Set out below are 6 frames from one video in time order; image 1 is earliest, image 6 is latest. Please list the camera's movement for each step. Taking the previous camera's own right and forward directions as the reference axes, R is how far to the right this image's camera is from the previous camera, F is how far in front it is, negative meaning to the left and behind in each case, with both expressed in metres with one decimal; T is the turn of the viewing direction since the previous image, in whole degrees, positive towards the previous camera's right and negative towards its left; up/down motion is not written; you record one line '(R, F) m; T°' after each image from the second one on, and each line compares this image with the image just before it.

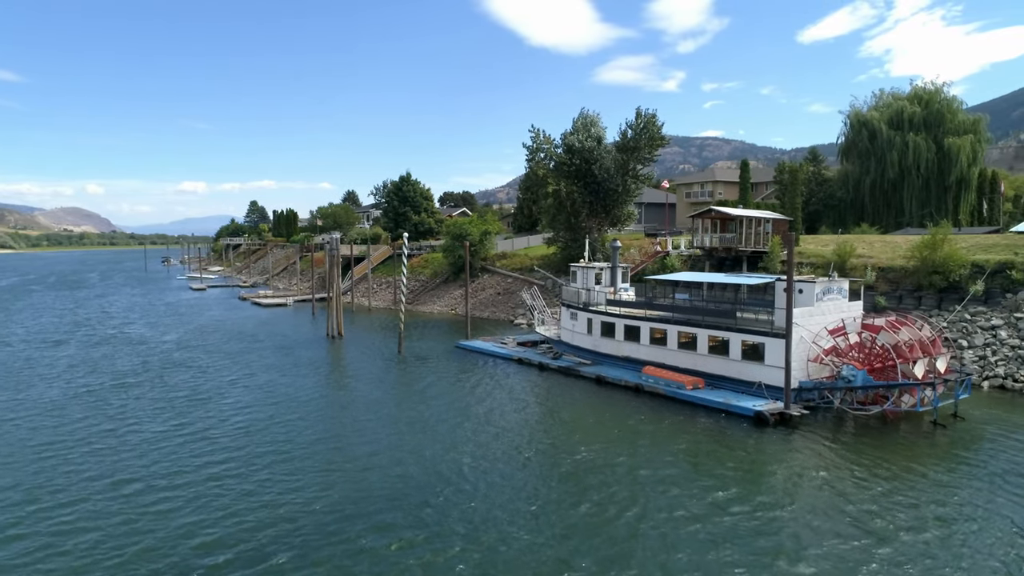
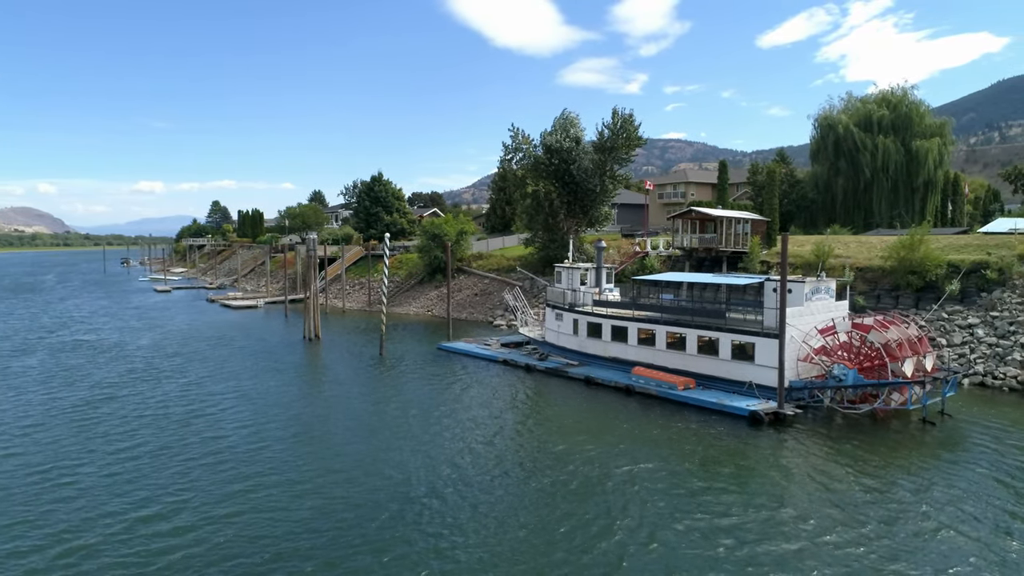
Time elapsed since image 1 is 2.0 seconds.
(-0.9, +0.6) m; +3°
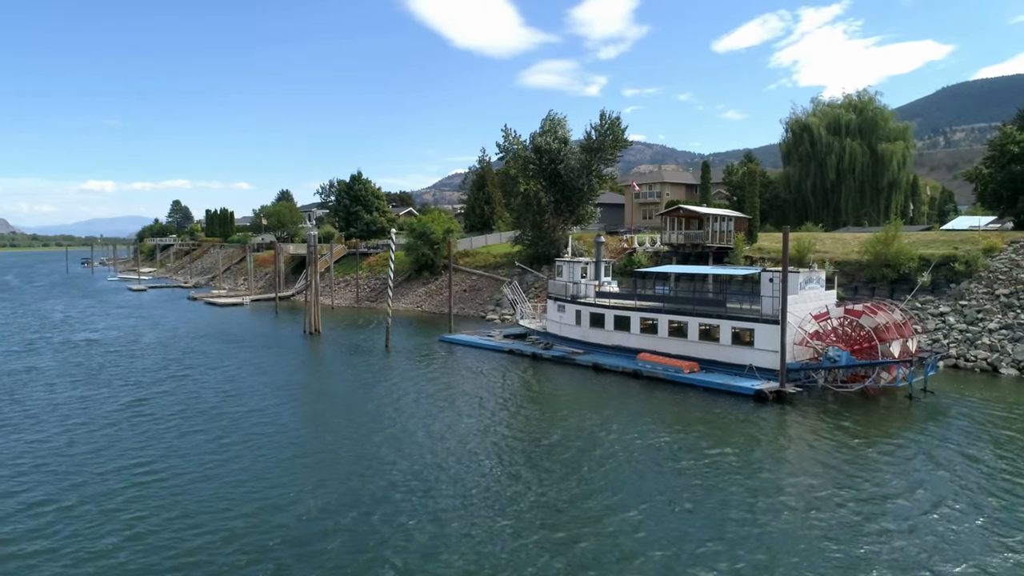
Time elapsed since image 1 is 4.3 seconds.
(-2.3, -1.4) m; +3°
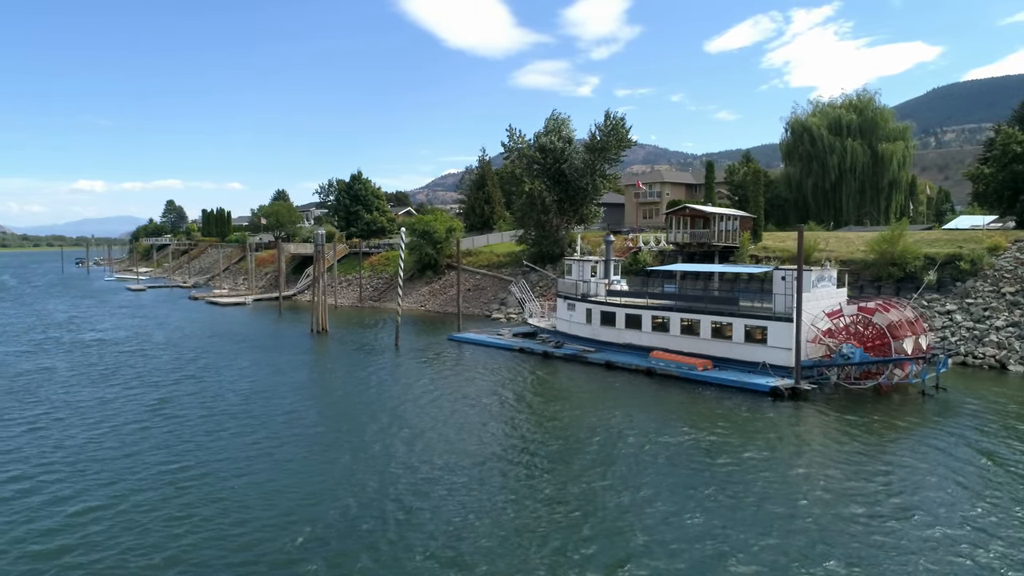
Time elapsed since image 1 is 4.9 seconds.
(-1.0, -0.2) m; +1°
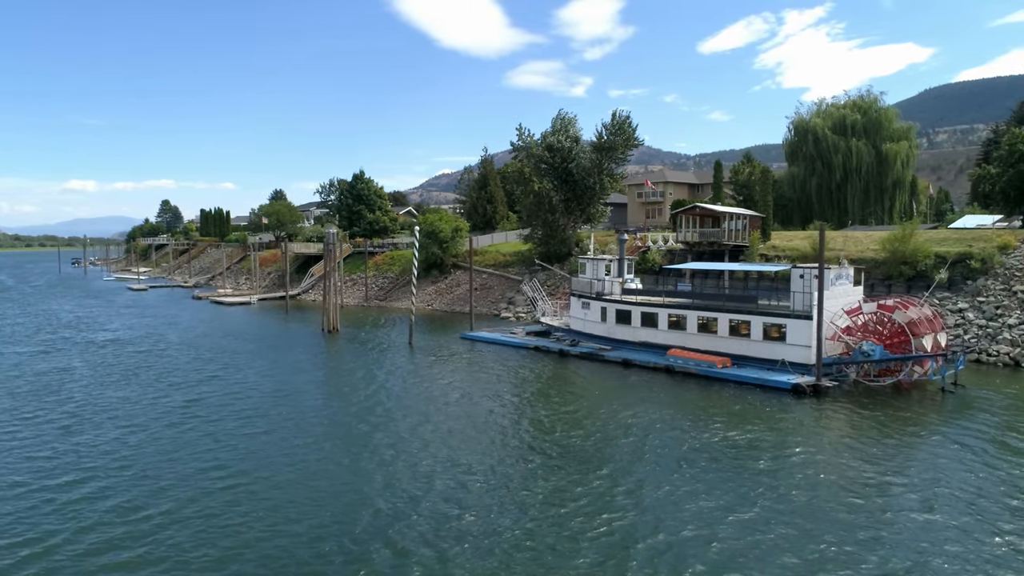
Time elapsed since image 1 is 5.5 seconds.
(-1.2, -0.1) m; 0°
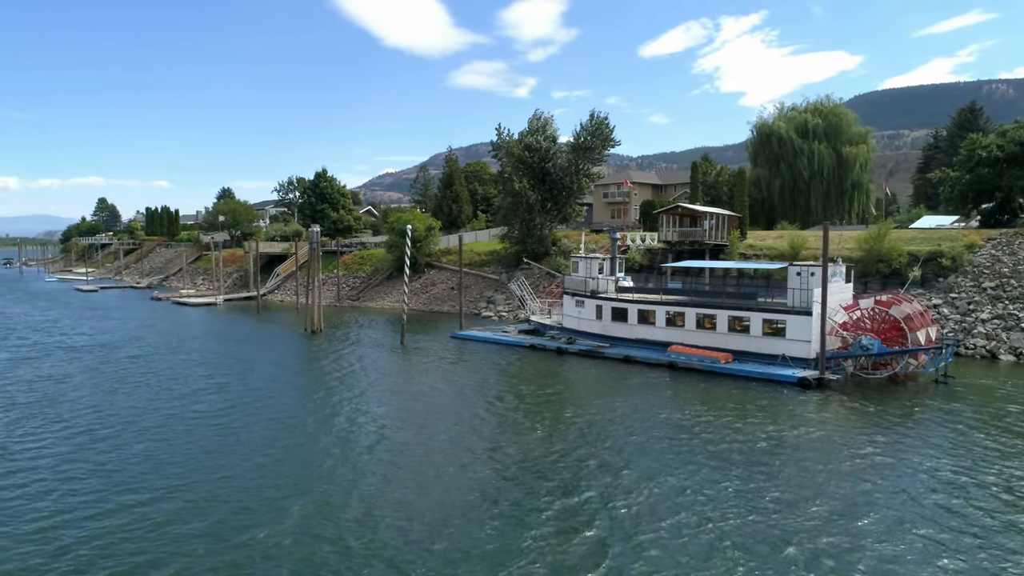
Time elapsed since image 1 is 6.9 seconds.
(-2.6, +0.3) m; +4°
